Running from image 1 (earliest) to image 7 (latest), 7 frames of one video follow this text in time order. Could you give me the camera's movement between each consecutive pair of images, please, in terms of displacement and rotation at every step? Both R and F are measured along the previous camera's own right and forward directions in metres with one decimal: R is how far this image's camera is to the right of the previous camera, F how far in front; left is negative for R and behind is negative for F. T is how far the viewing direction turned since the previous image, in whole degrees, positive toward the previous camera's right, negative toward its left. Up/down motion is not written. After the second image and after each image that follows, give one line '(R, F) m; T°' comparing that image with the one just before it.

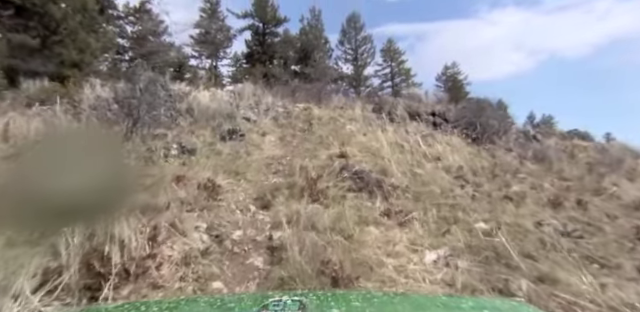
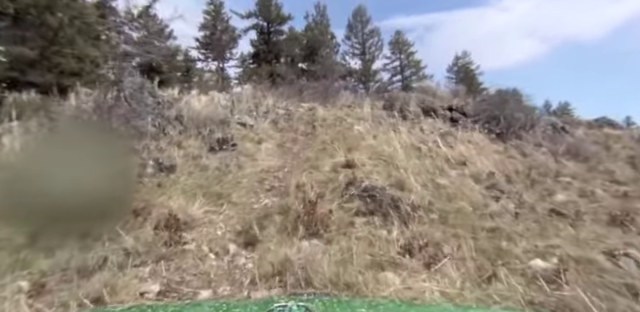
(+0.1, +1.0) m; -2°
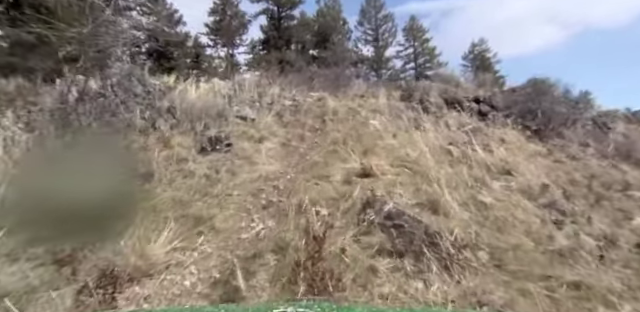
(0.0, +1.0) m; -2°
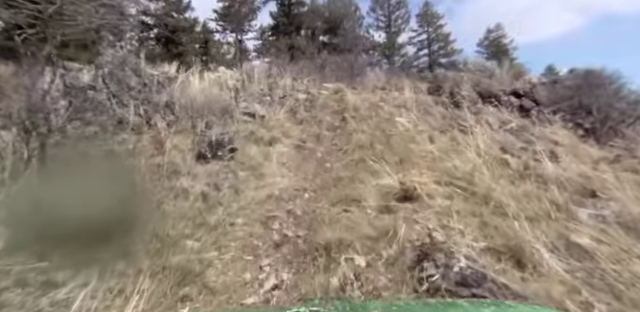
(-0.2, +1.0) m; -1°
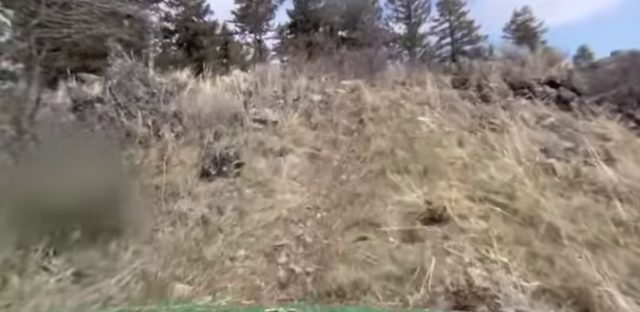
(+0.1, +0.5) m; -4°
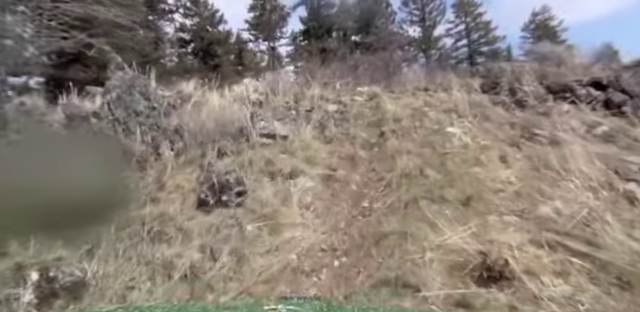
(0.0, +0.7) m; -2°
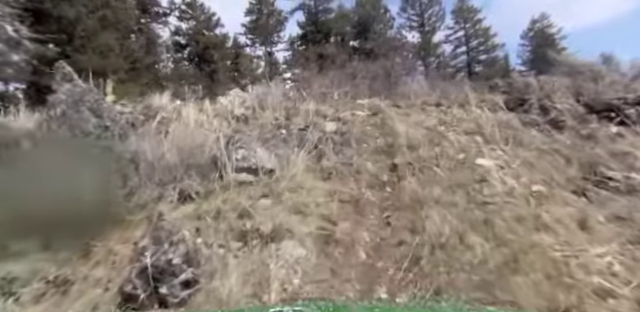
(0.0, +1.2) m; 0°
